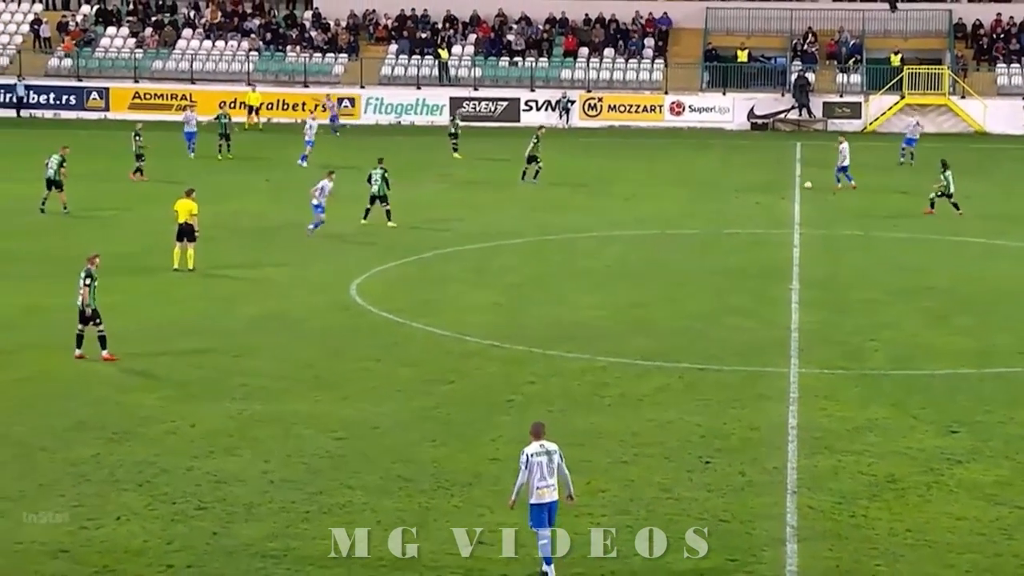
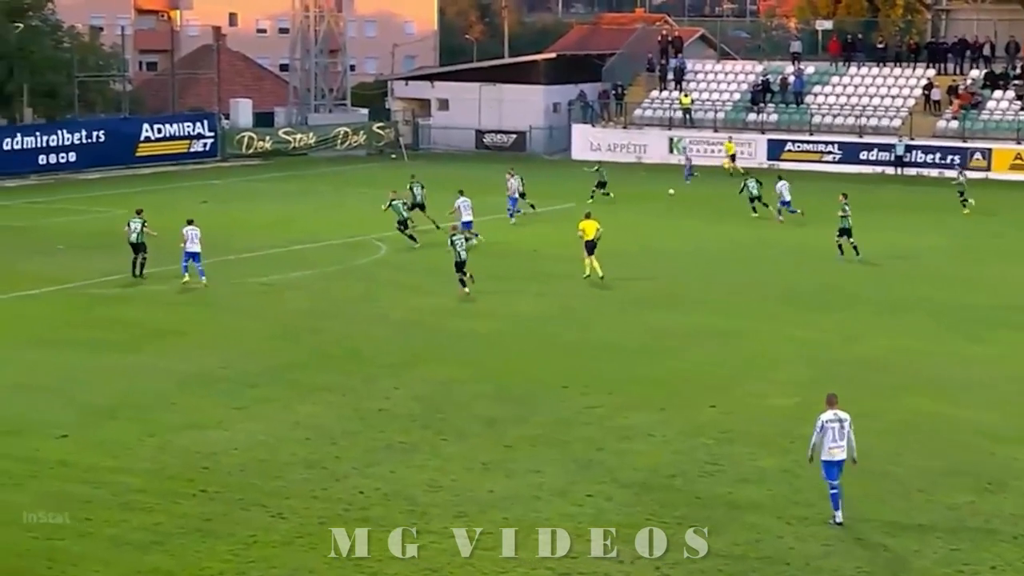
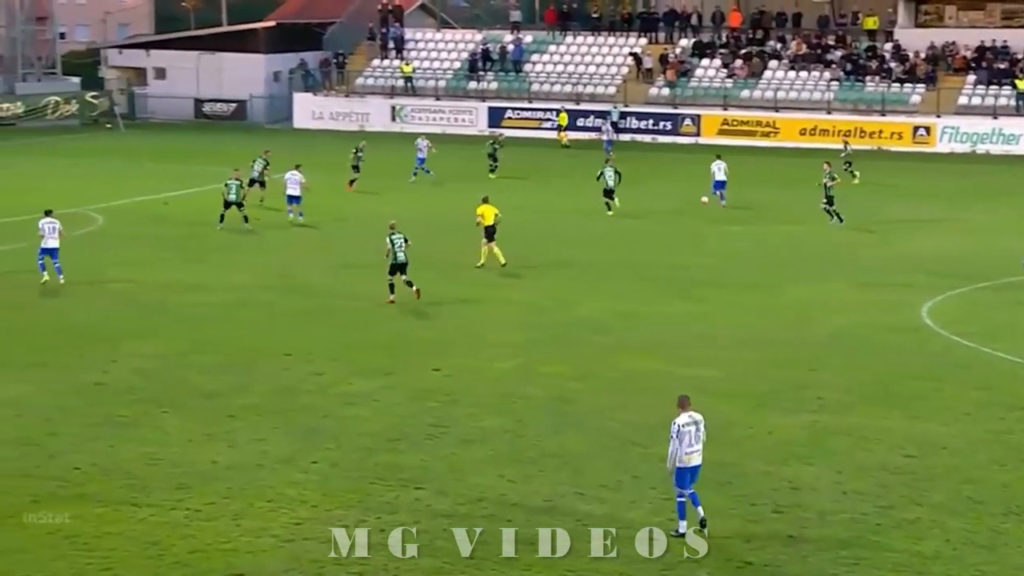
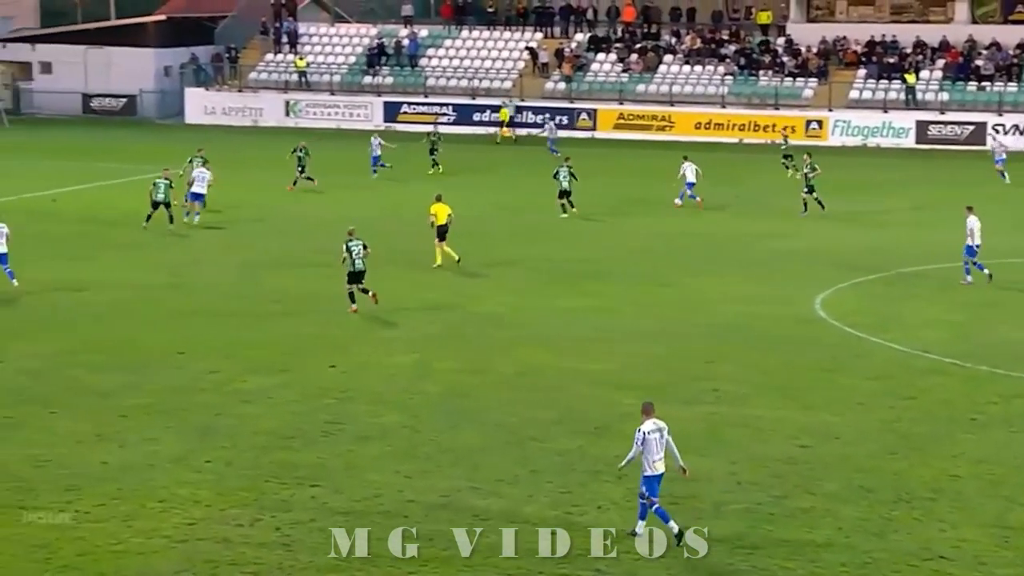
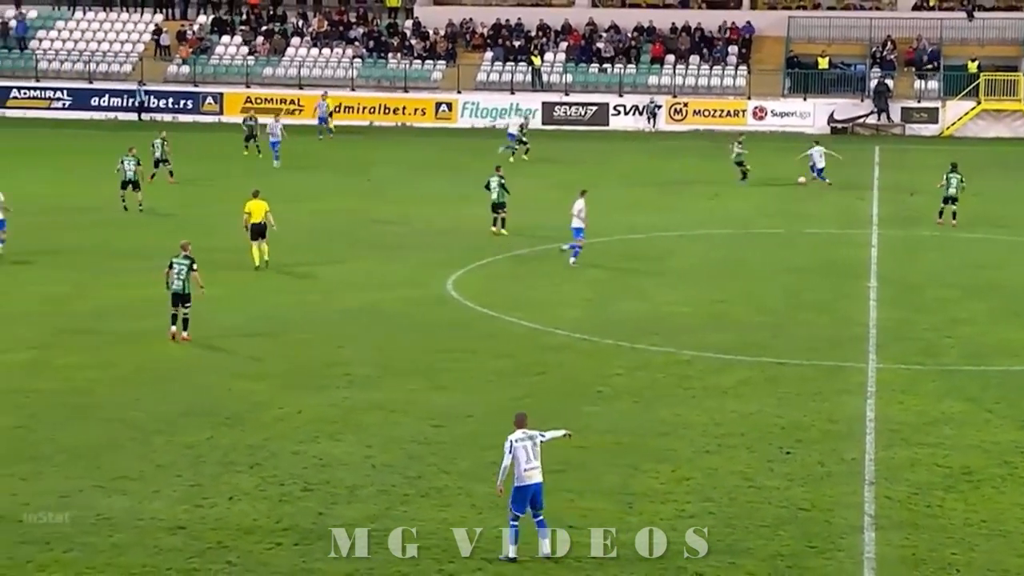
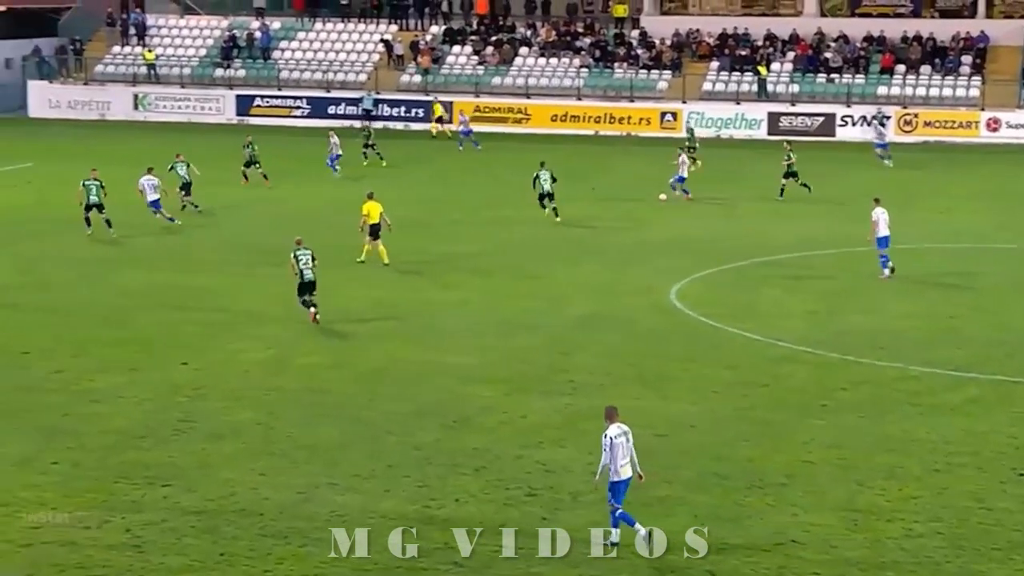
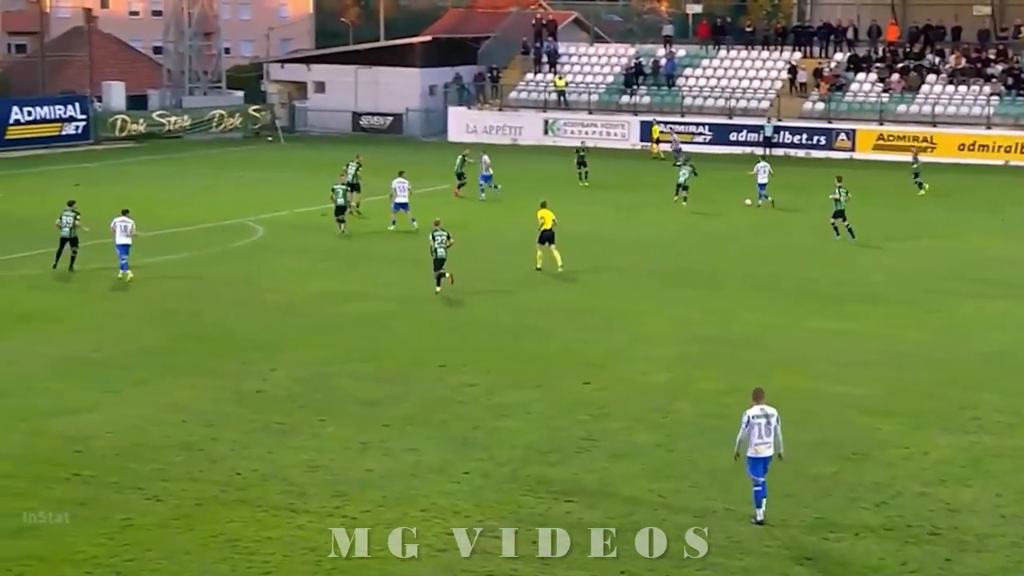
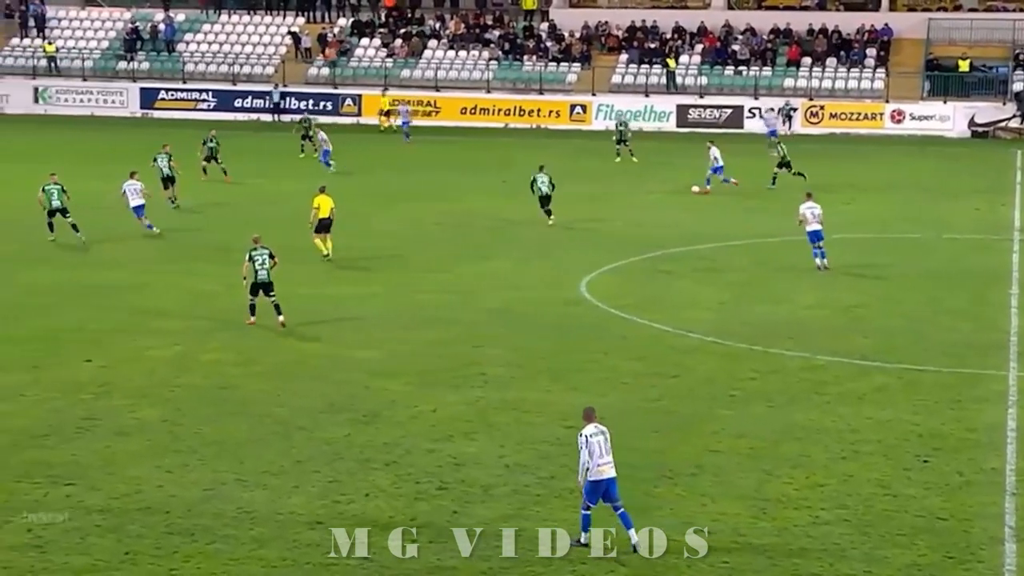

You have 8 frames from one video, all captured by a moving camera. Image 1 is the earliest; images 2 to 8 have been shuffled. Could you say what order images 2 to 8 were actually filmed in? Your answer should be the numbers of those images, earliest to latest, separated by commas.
5, 8, 6, 4, 3, 7, 2
